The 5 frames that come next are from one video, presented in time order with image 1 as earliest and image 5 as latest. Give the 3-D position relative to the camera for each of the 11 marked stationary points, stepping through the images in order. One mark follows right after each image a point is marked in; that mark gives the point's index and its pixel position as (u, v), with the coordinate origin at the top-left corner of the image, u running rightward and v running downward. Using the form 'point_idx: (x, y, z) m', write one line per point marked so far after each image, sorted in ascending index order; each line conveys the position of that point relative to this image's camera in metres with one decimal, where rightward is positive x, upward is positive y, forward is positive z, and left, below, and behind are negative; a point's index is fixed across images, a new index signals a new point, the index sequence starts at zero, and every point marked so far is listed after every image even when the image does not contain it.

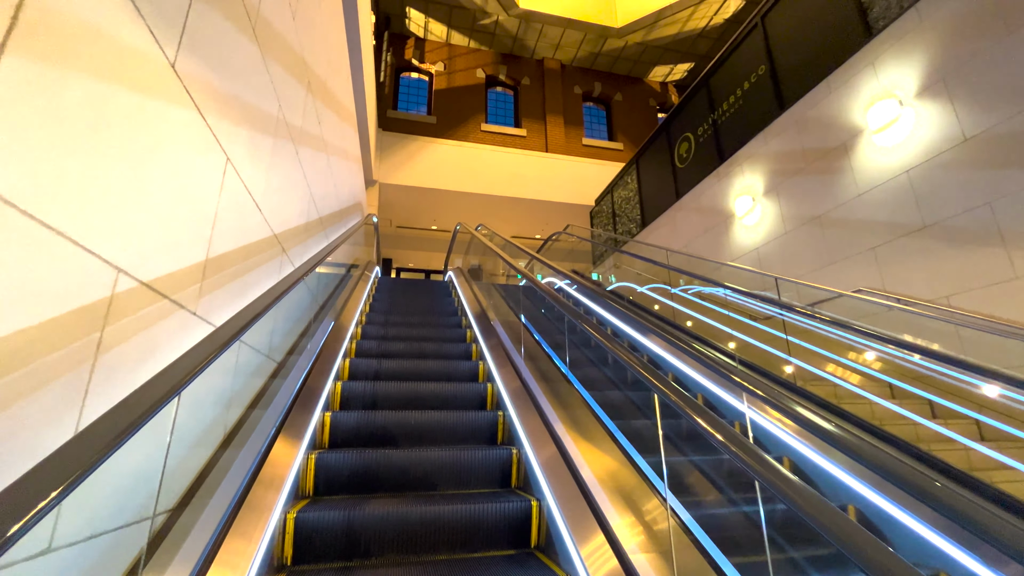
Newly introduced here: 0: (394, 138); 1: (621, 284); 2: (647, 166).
0: (-1.9, +2.4, +7.3) m
1: (+1.3, 0.0, +5.4) m
2: (+1.7, +1.6, +5.8) m
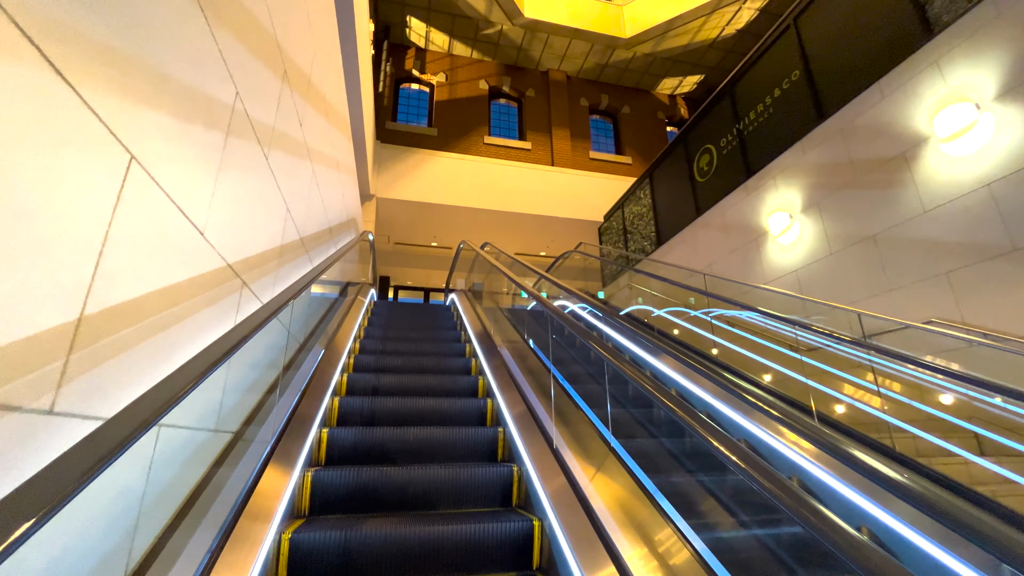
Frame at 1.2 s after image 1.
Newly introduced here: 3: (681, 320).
0: (-1.8, +2.1, +7.0) m
1: (+1.4, -0.2, +5.0) m
2: (+1.8, +1.3, +5.5) m
3: (+1.6, -0.3, +4.4) m
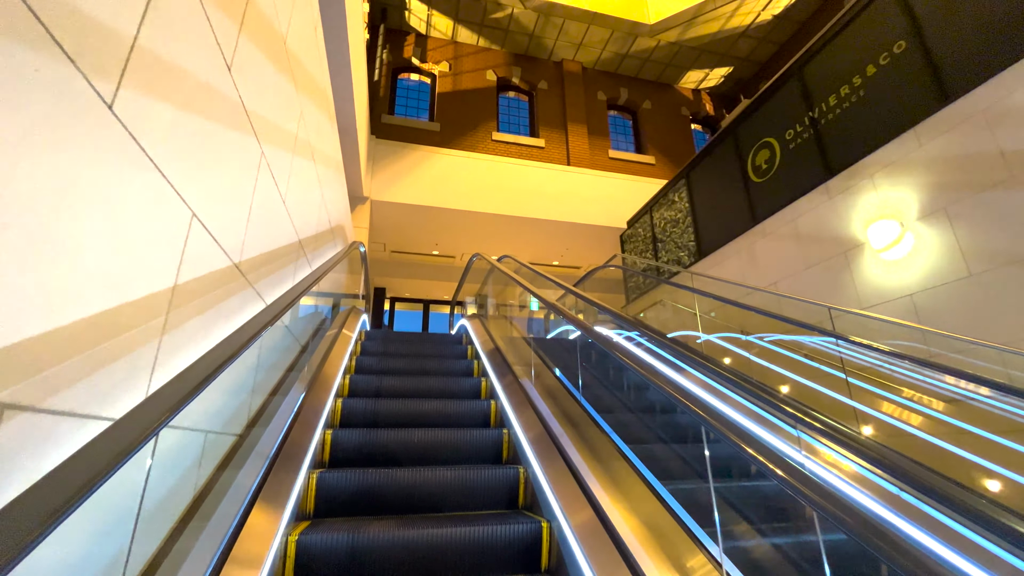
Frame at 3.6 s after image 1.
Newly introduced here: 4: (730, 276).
0: (-1.7, +1.9, +6.2) m
1: (+1.6, -0.4, +4.2) m
2: (+2.0, +1.1, +4.8) m
3: (+1.8, -0.5, +3.7) m
4: (+2.0, +0.1, +4.2) m
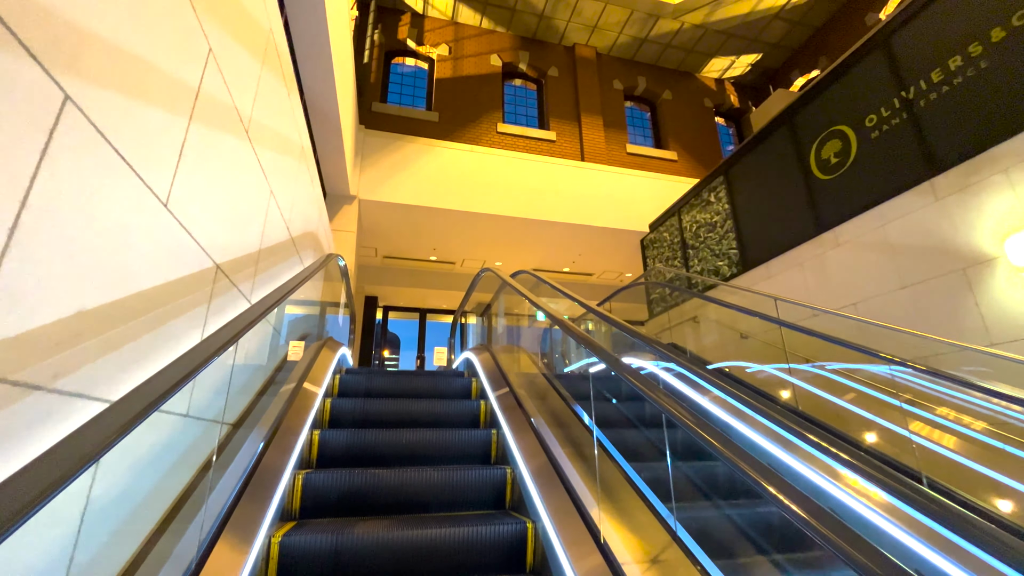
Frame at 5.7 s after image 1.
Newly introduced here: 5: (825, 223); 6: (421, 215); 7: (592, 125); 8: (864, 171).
0: (-1.6, +1.8, +5.6) m
1: (+1.7, -0.5, +3.6) m
2: (+2.1, +1.0, +4.1) m
3: (+1.9, -0.6, +3.0) m
4: (+2.1, 0.0, +3.6) m
5: (+2.3, +0.5, +3.3) m
6: (-1.1, +0.9, +5.5) m
7: (+1.1, +2.3, +6.5) m
8: (+2.3, +0.8, +3.0) m
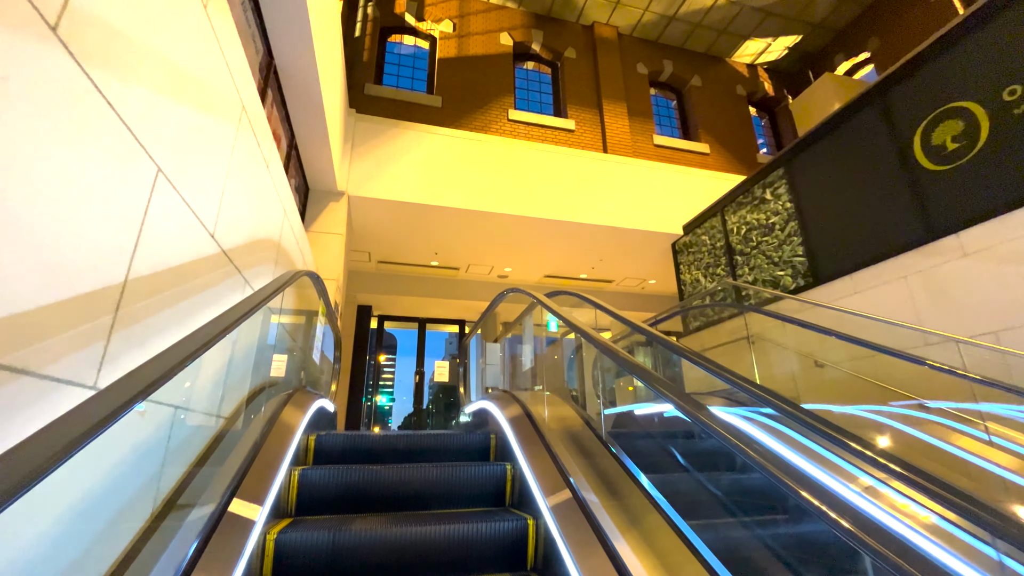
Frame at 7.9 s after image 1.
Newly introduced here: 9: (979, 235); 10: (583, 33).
0: (-1.4, +1.7, +4.9) m
1: (+1.8, -0.7, +2.9) m
2: (+2.2, +0.9, +3.5) m
3: (+2.0, -0.7, +2.3) m
4: (+2.3, -0.1, +2.9) m
5: (+2.4, +0.4, +2.6) m
6: (-1.0, +0.8, +4.9) m
7: (+1.3, +2.2, +5.8) m
8: (+2.5, +0.7, +2.4) m
9: (+2.4, +0.3, +2.5) m
10: (+0.9, +3.5, +6.3) m
